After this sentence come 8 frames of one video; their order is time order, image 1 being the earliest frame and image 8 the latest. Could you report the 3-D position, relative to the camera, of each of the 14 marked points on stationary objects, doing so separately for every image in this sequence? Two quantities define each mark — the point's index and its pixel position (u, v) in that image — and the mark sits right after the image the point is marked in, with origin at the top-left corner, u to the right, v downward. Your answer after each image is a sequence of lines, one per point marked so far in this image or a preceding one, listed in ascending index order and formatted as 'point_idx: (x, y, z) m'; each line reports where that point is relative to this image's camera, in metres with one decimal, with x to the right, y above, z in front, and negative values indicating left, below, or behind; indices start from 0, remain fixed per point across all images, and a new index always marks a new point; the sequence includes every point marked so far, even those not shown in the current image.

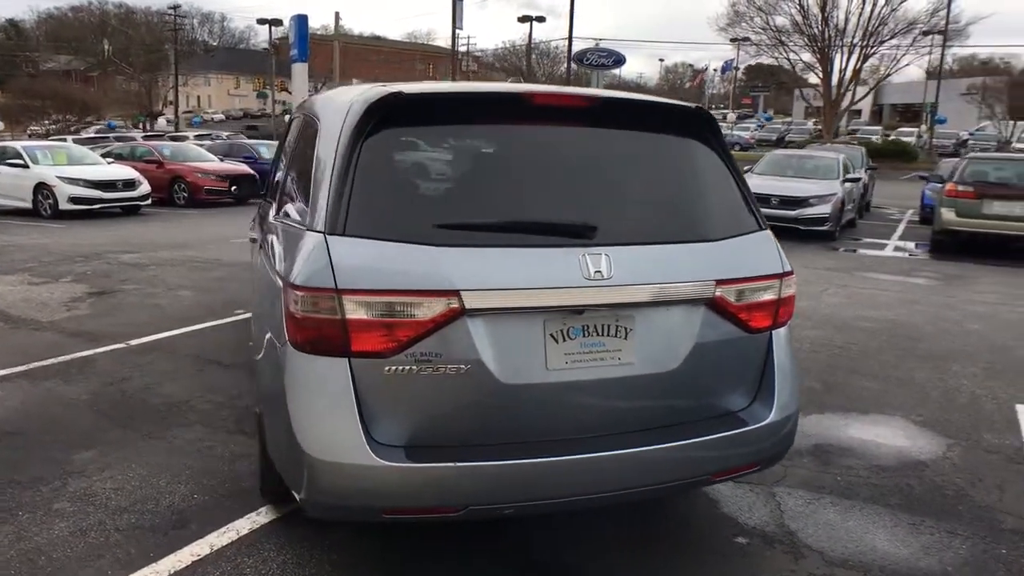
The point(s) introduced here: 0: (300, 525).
0: (-0.9, -1.0, +3.4) m
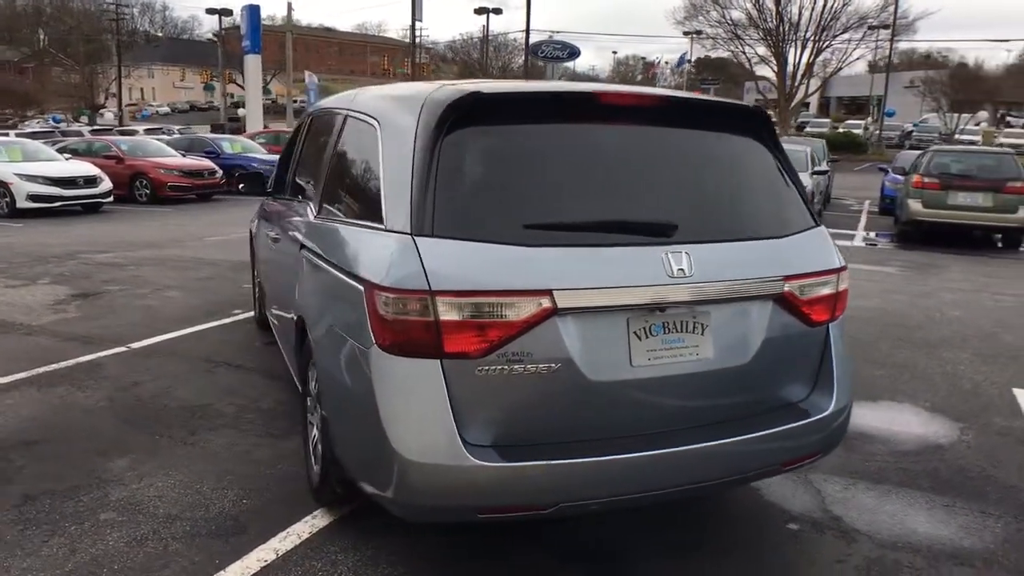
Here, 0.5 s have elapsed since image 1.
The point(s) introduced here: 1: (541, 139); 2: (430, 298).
0: (-0.6, -1.0, +3.4) m
1: (+0.1, +0.5, +2.8) m
2: (-0.2, 0.0, +2.5) m
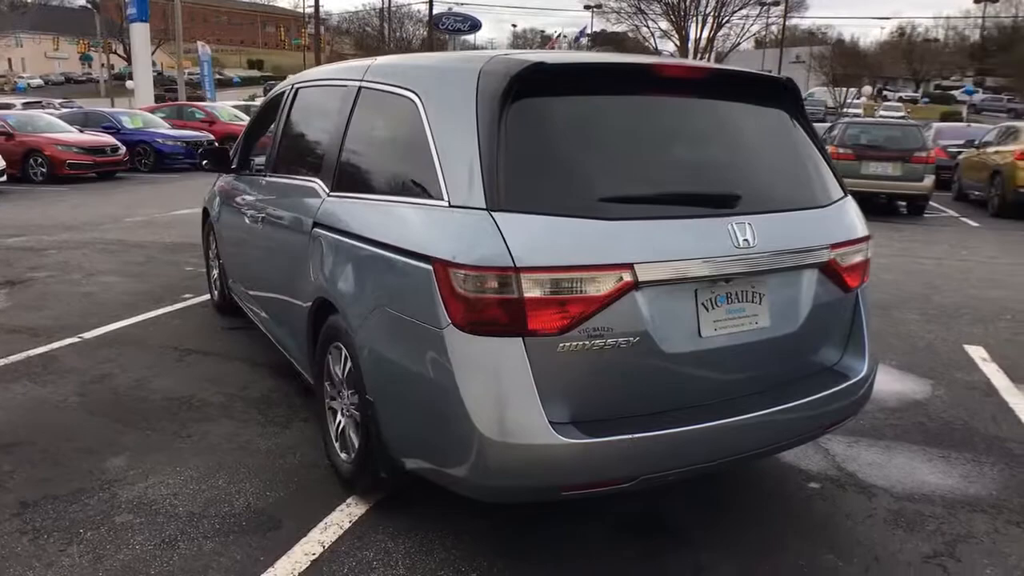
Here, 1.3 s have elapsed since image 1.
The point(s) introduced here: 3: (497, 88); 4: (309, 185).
0: (-0.5, -0.9, +3.3) m
1: (+0.3, +0.6, +2.8) m
2: (0.0, 0.0, +2.5) m
3: (0.0, +0.7, +2.7) m
4: (-1.0, +0.5, +3.9) m
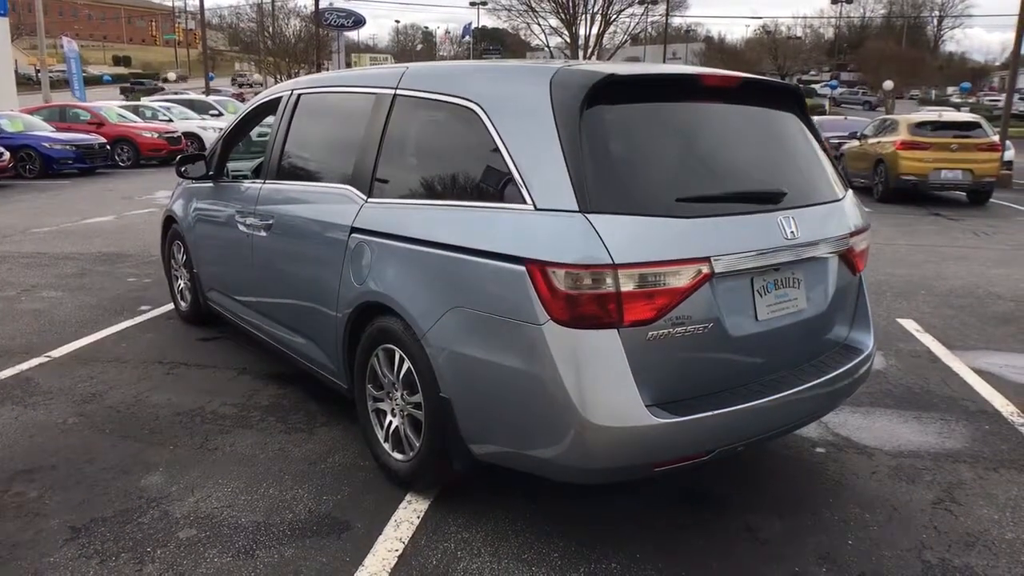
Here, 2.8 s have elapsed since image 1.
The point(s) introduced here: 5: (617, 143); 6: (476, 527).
0: (-0.2, -0.9, +3.4) m
1: (+0.6, +0.7, +3.0) m
2: (+0.3, +0.1, +2.7) m
3: (+0.3, +0.7, +2.9) m
4: (-0.9, +0.5, +3.9) m
5: (+0.4, +0.5, +2.9) m
6: (-0.1, -1.0, +3.2) m
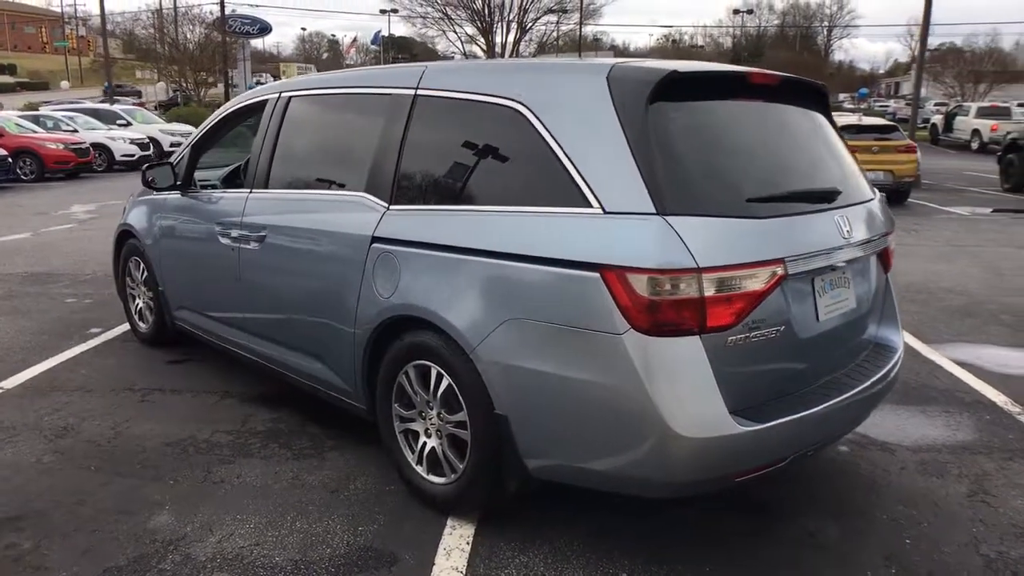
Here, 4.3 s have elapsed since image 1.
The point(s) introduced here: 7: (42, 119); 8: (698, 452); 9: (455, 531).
0: (0.0, -1.0, +3.2) m
1: (+0.8, +0.6, +2.9) m
2: (+0.6, 0.0, +2.6) m
3: (+0.5, +0.7, +2.8) m
4: (-0.8, +0.4, +3.7) m
5: (+0.6, +0.5, +2.8) m
6: (+0.1, -1.0, +3.0) m
7: (-12.2, +4.4, +20.0) m
8: (+0.6, -0.6, +2.6) m
9: (-0.2, -1.0, +3.2) m
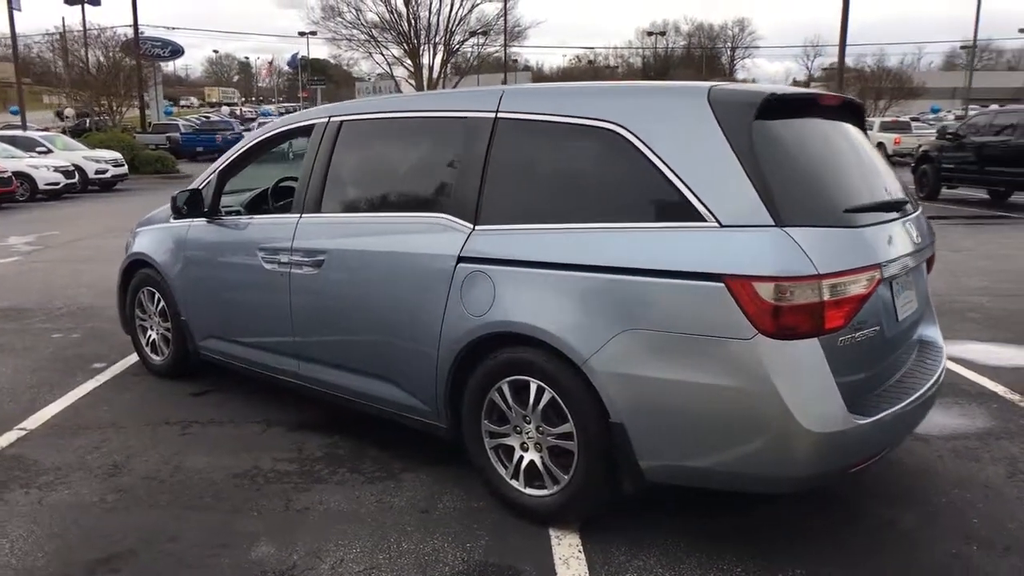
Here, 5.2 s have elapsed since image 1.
0: (+0.4, -1.0, +3.3) m
1: (+1.2, +0.6, +3.2) m
2: (+1.1, 0.0, +2.8) m
3: (+0.9, +0.7, +3.0) m
4: (-0.5, +0.3, +3.7) m
5: (+1.0, +0.5, +3.0) m
6: (+0.5, -1.1, +3.2) m
7: (-13.6, +3.4, +18.9) m
8: (+1.1, -0.6, +2.8) m
9: (+0.2, -1.1, +3.3) m
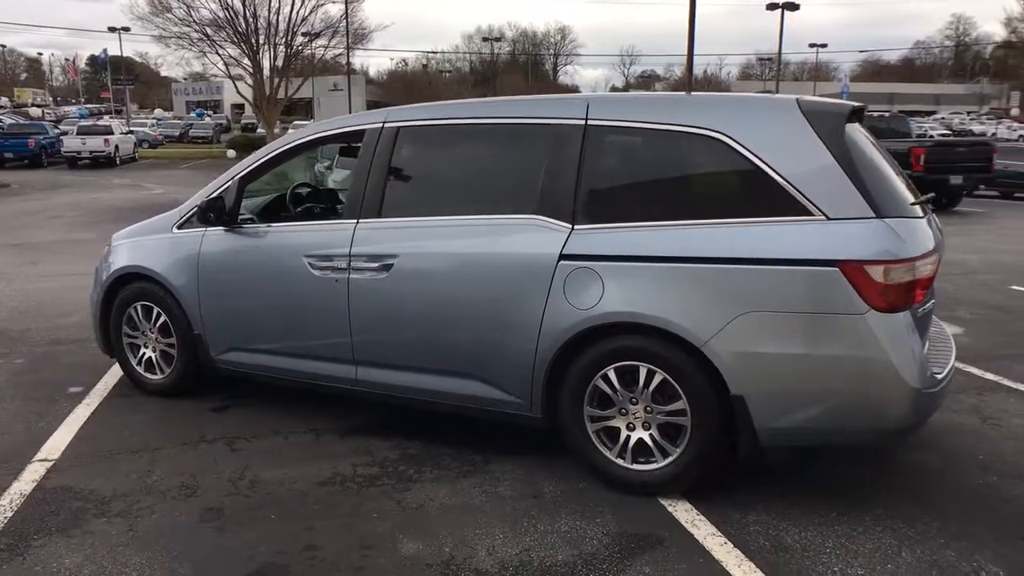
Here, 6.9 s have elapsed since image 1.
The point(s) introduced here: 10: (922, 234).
0: (+1.0, -1.0, +3.7) m
1: (+1.7, +0.7, +3.7) m
2: (+1.7, +0.1, +3.3) m
3: (+1.4, +0.7, +3.5) m
4: (0.0, +0.3, +3.9) m
5: (+1.6, +0.6, +3.5) m
6: (+1.1, -1.0, +3.6) m
7: (-16.3, +2.7, +15.8) m
8: (+1.7, -0.5, +3.4) m
9: (+0.8, -1.0, +3.6) m
10: (+1.8, +0.2, +3.5) m
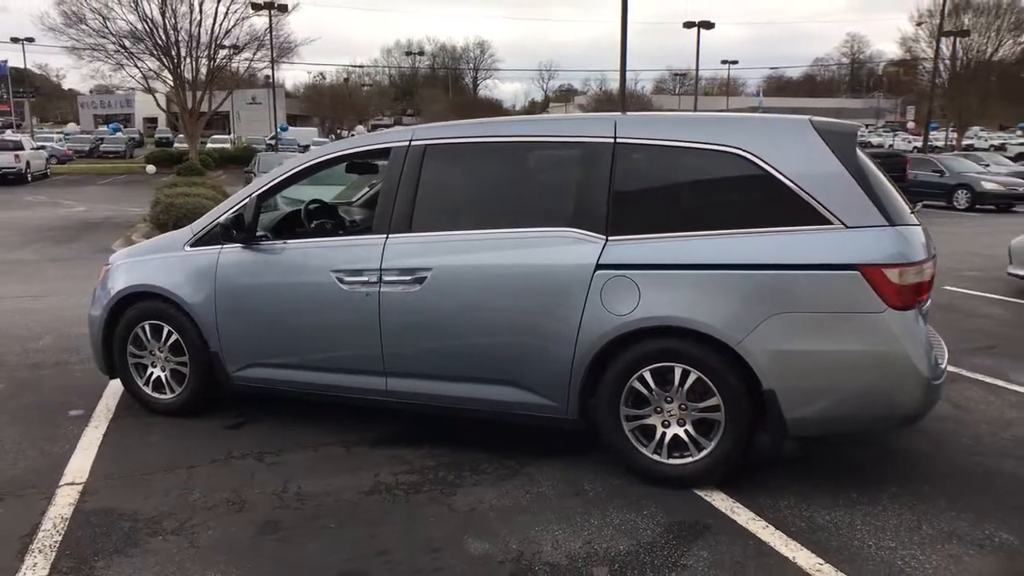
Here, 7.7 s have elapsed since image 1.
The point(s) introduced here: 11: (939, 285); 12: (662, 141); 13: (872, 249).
0: (+1.2, -1.0, +4.0) m
1: (+1.8, +0.7, +4.1) m
2: (+1.9, +0.1, +3.7) m
3: (+1.6, +0.7, +3.8) m
4: (+0.1, +0.3, +4.1) m
5: (+1.8, +0.6, +3.9) m
6: (+1.4, -1.0, +3.9) m
7: (-17.3, +2.1, +14.4) m
8: (+2.0, -0.5, +3.7) m
9: (+1.0, -1.0, +3.9) m
10: (+2.0, +0.2, +3.9) m
11: (+5.3, 0.0, +9.6) m
12: (+0.7, +0.8, +4.1) m
13: (+1.7, +0.2, +3.6) m
